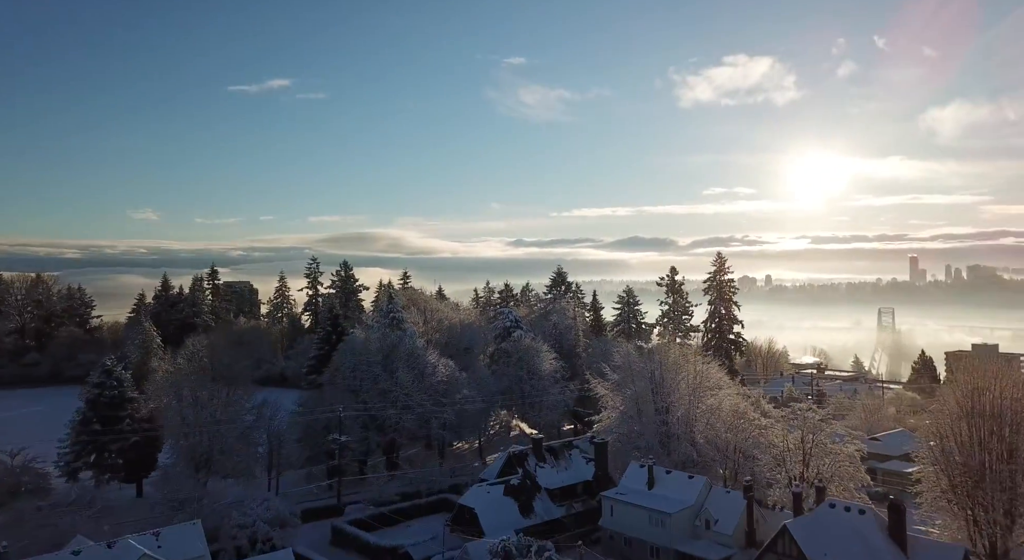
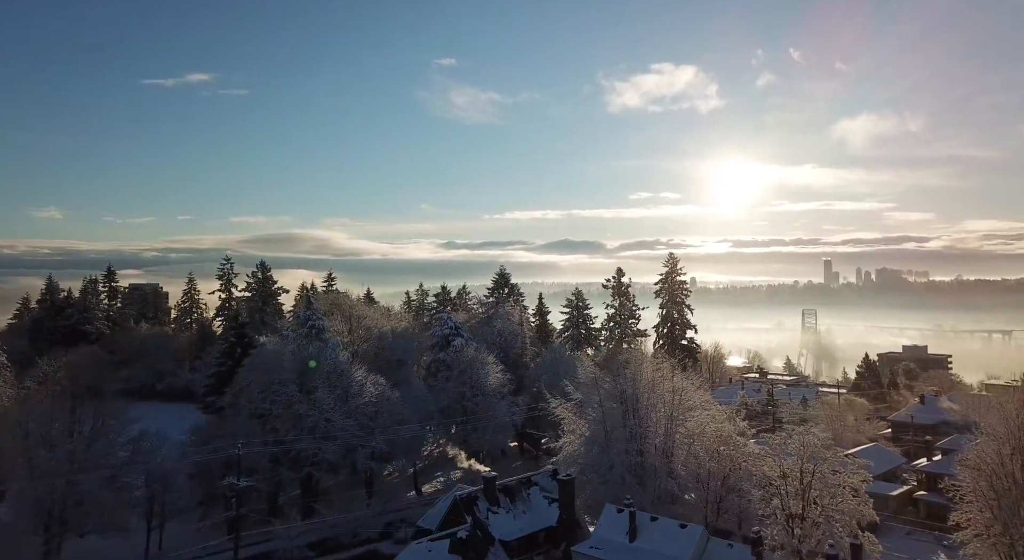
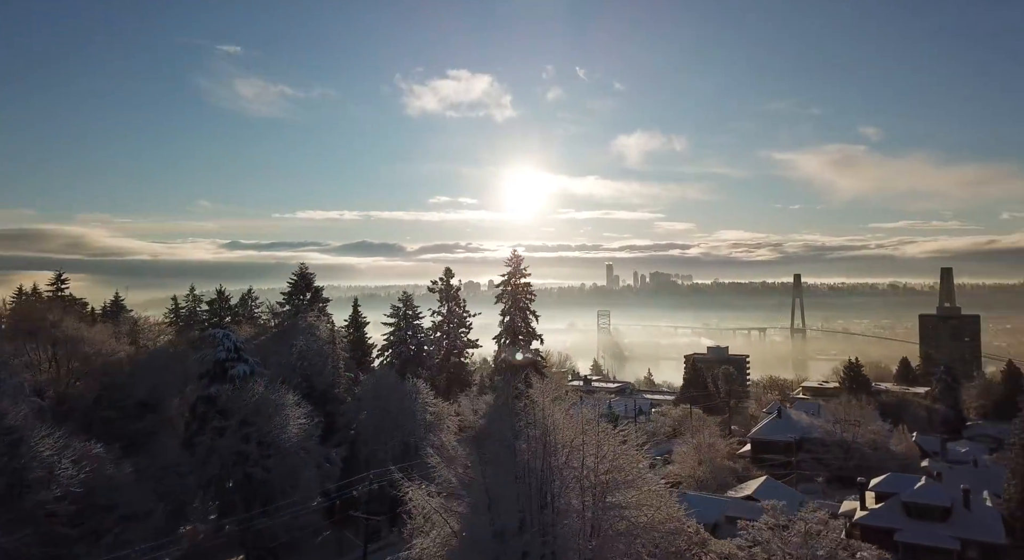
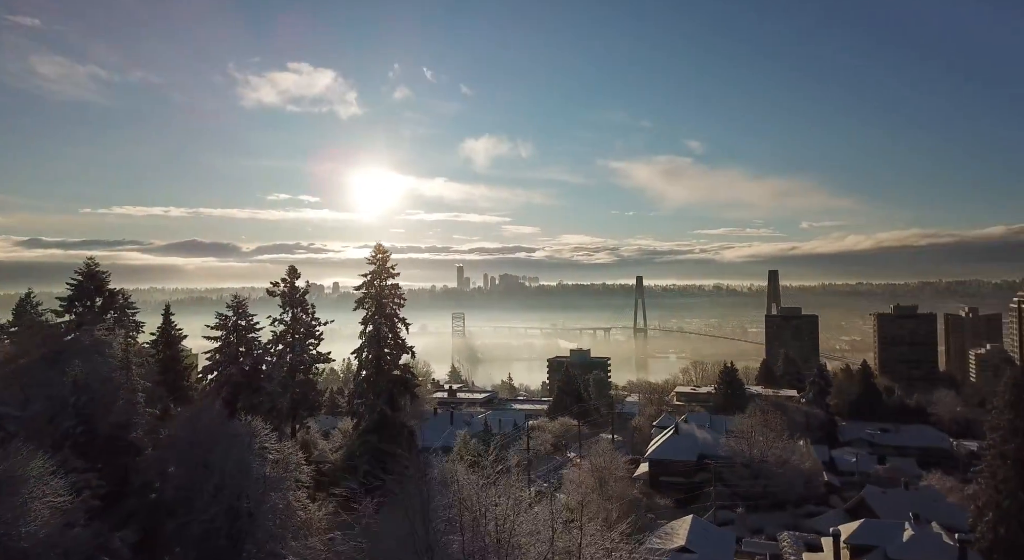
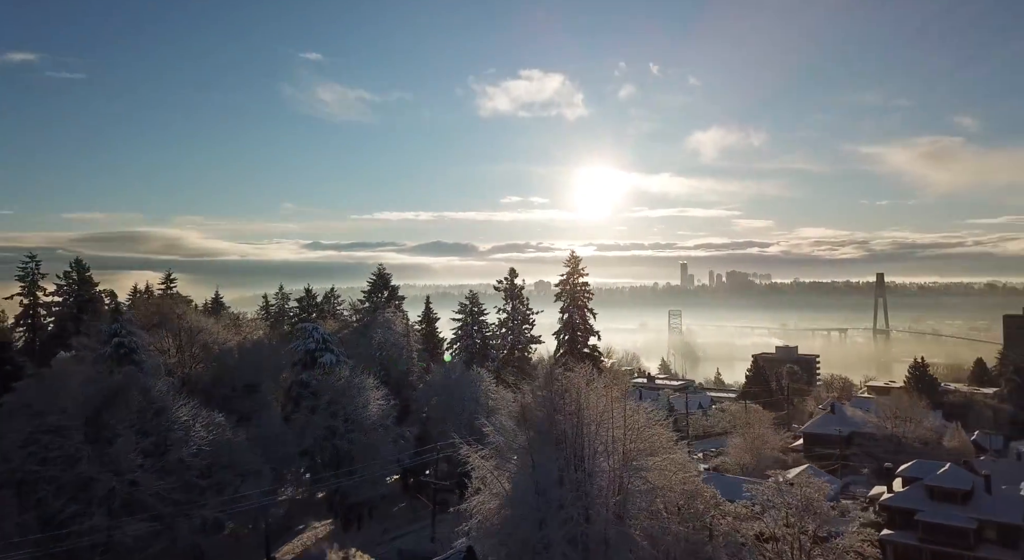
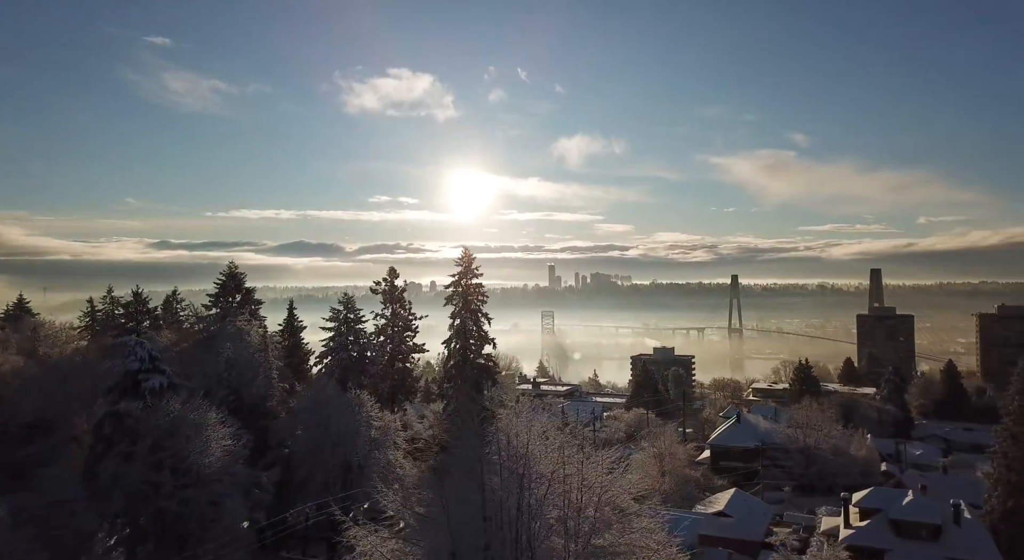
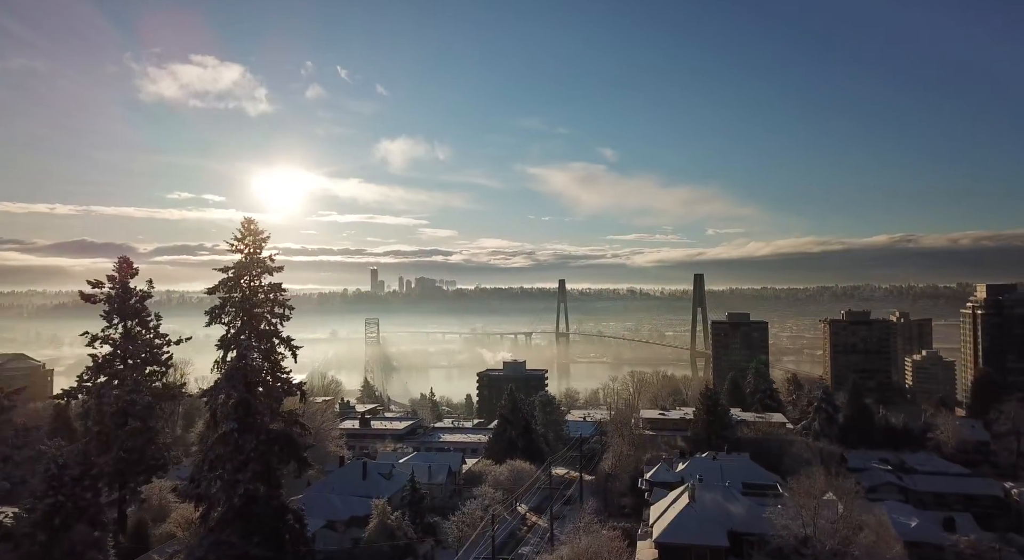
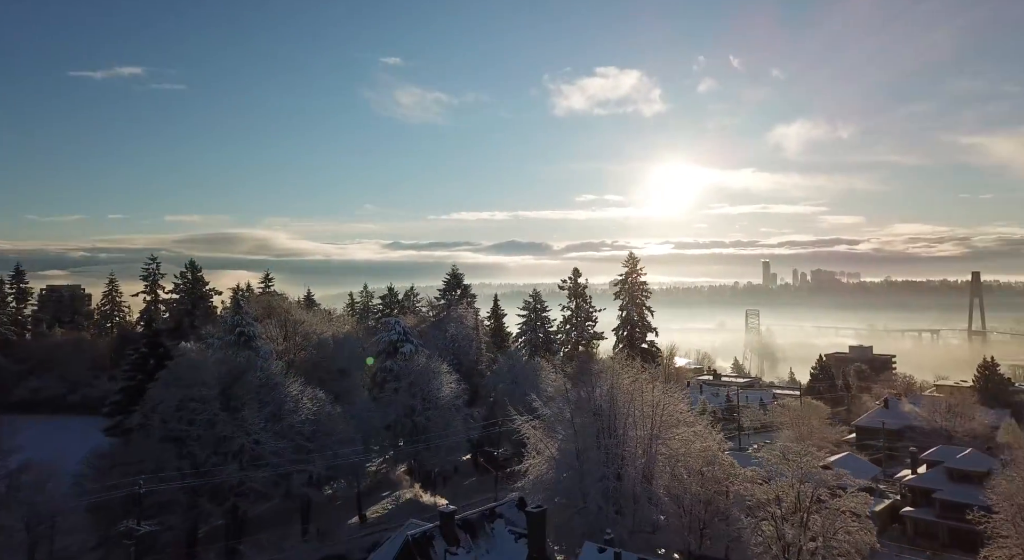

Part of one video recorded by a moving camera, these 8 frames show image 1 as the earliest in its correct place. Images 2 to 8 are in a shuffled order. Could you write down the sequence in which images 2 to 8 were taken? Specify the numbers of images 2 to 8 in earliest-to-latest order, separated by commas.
2, 8, 5, 3, 6, 4, 7
